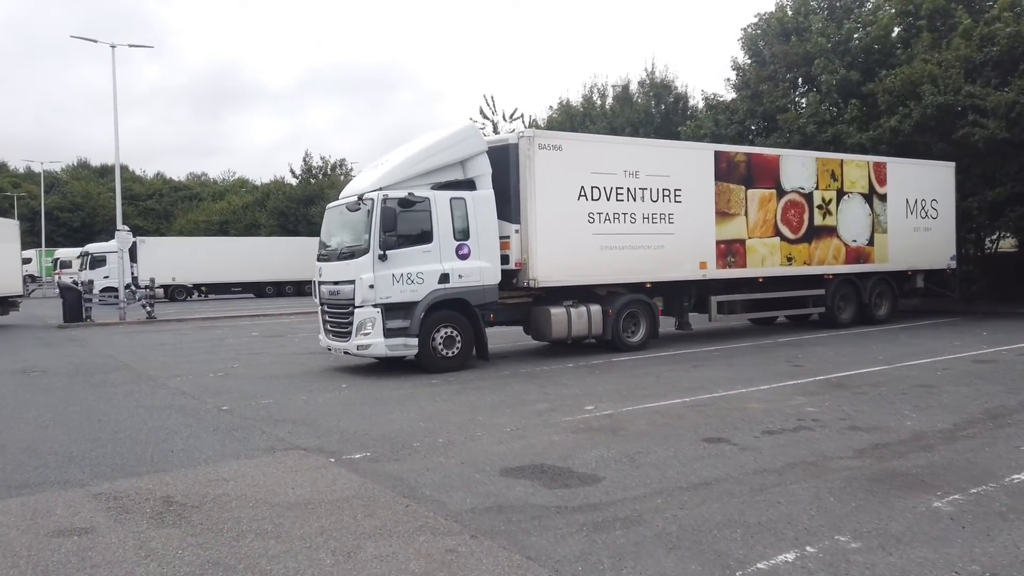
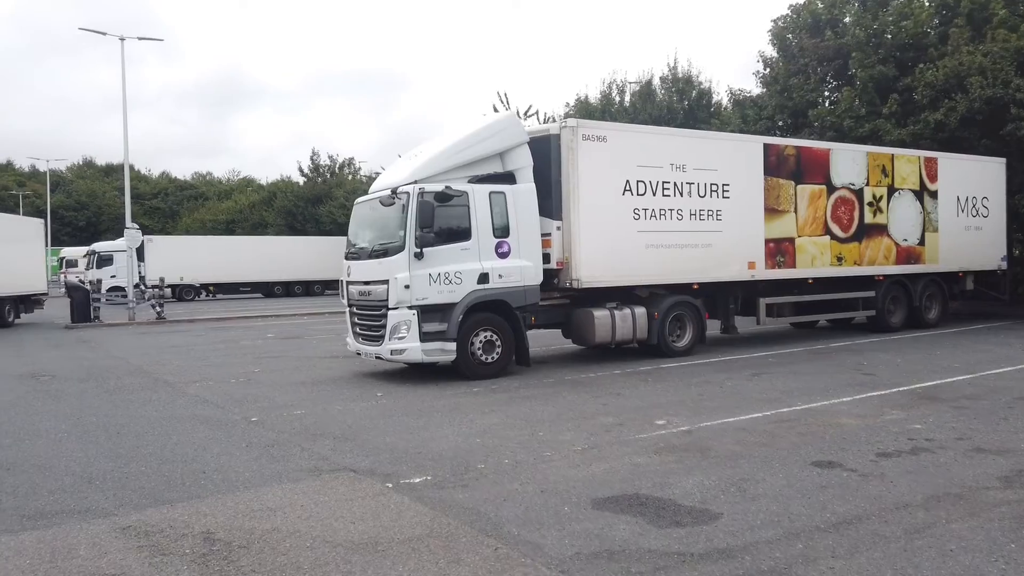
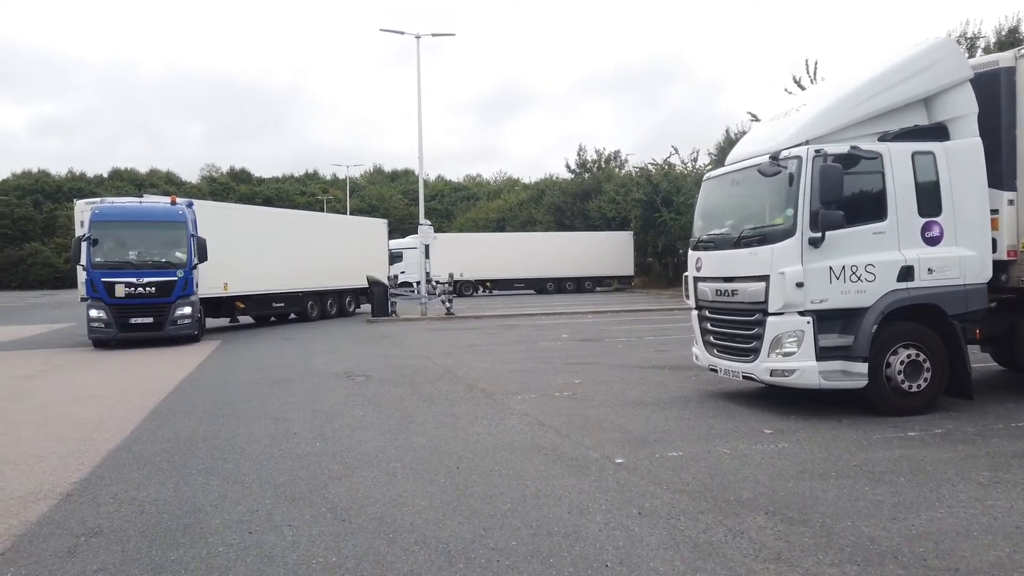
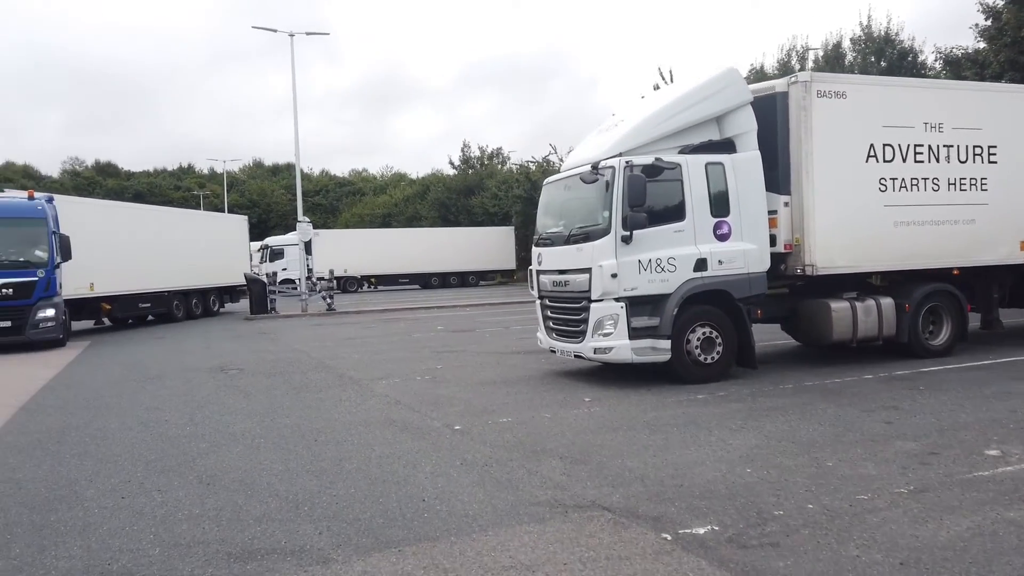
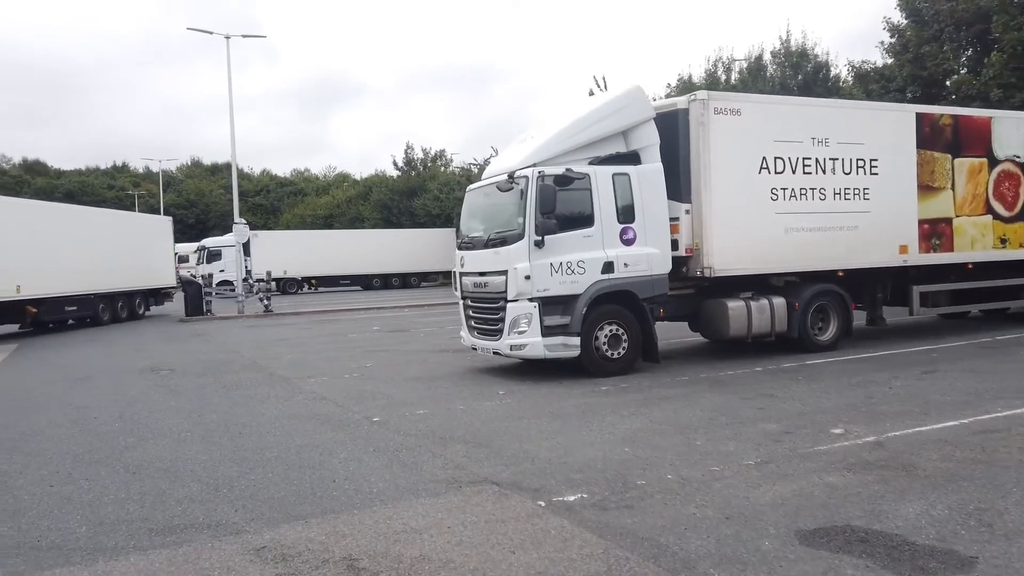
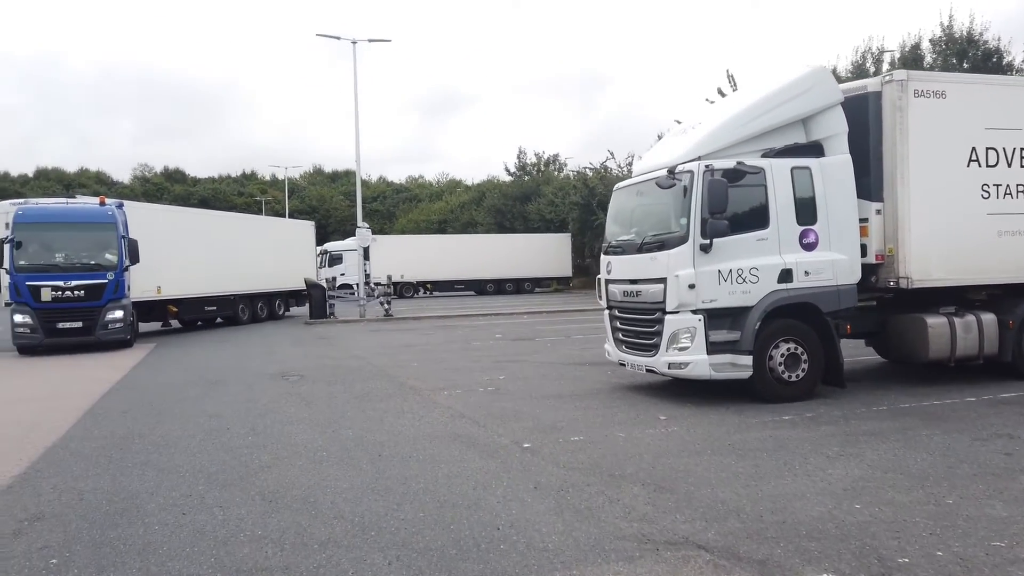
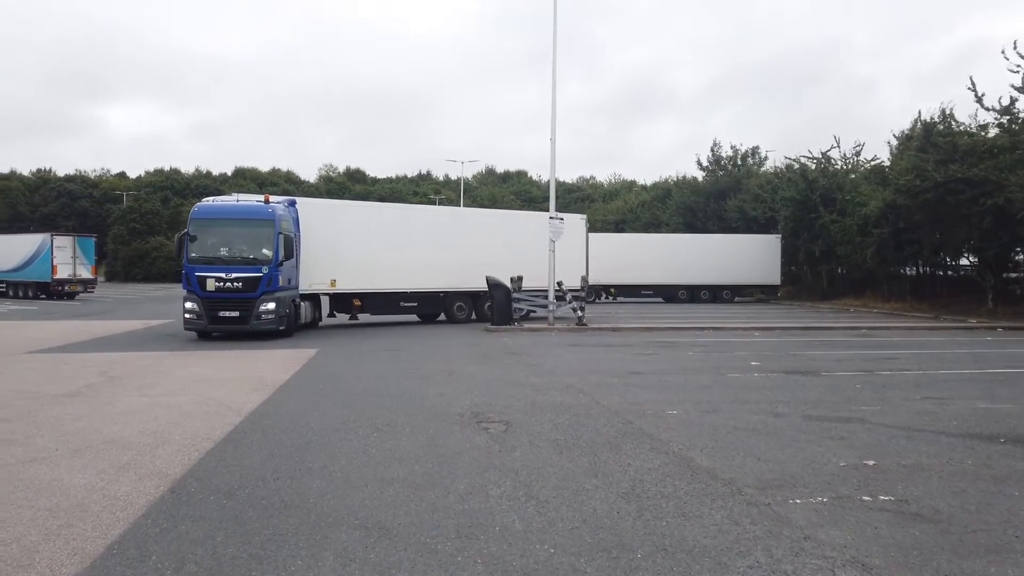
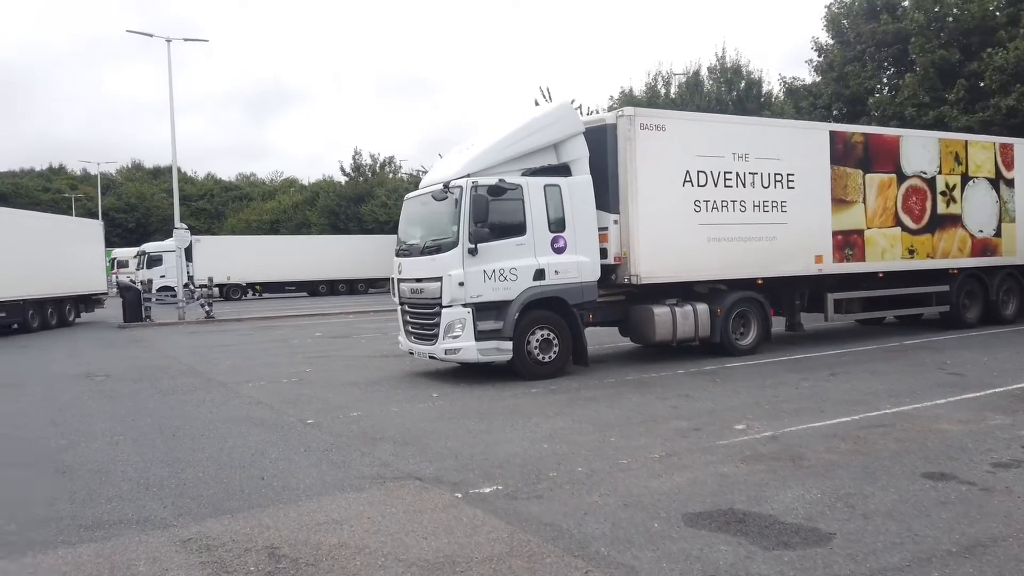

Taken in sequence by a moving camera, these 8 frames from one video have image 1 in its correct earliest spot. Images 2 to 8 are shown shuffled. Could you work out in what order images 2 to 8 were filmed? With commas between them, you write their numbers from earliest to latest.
2, 8, 5, 4, 6, 3, 7
